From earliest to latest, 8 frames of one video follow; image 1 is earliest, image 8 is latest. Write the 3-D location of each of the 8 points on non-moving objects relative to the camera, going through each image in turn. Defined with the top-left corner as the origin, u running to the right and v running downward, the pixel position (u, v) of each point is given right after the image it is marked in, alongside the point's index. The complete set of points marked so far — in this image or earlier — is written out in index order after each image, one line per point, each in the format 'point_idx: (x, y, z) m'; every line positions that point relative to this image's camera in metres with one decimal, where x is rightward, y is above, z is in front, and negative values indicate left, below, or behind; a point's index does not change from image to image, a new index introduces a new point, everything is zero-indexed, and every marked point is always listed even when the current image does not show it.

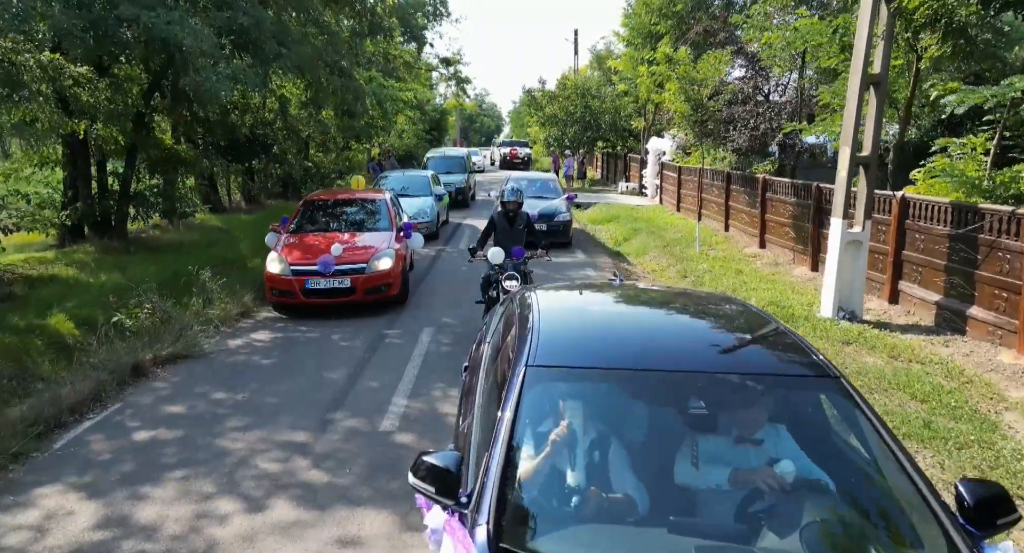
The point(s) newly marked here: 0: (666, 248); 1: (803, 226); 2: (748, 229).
0: (+3.1, +0.6, +16.0) m
1: (+4.7, +0.8, +13.0) m
2: (+4.7, +1.0, +16.0) m
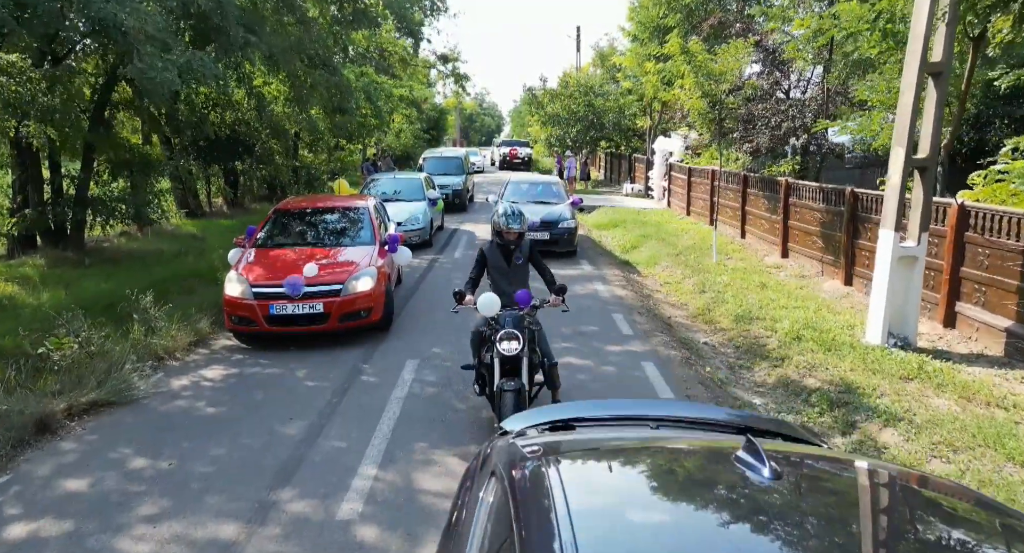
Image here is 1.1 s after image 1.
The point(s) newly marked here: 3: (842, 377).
0: (+3.1, +0.4, +14.8) m
1: (+4.7, +0.6, +11.8) m
2: (+4.7, +0.8, +14.7) m
3: (+3.0, -0.9, +7.2) m
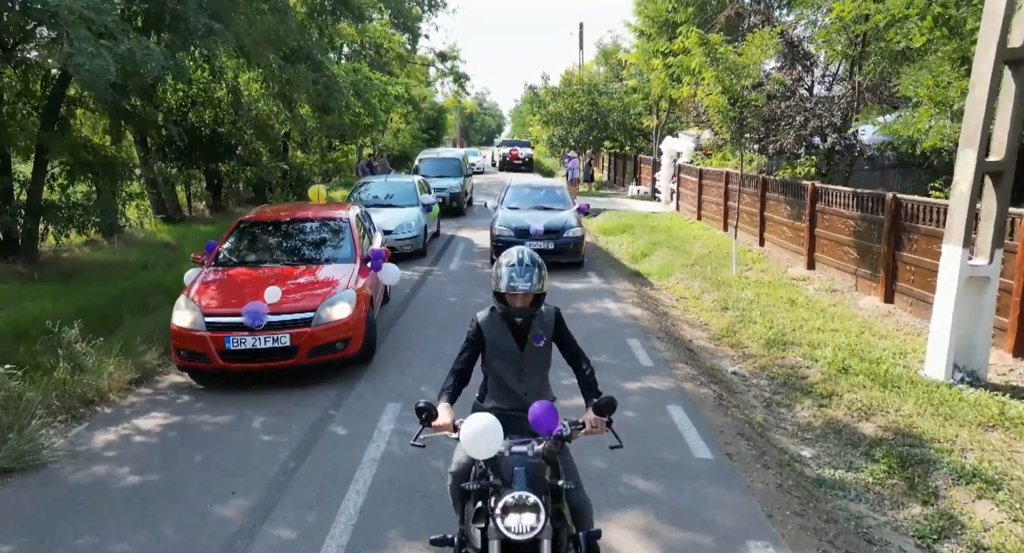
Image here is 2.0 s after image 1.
0: (+3.1, +0.2, +13.6) m
1: (+4.8, +0.4, +10.6) m
2: (+4.7, +0.5, +13.5) m
3: (+3.0, -1.1, +6.0) m
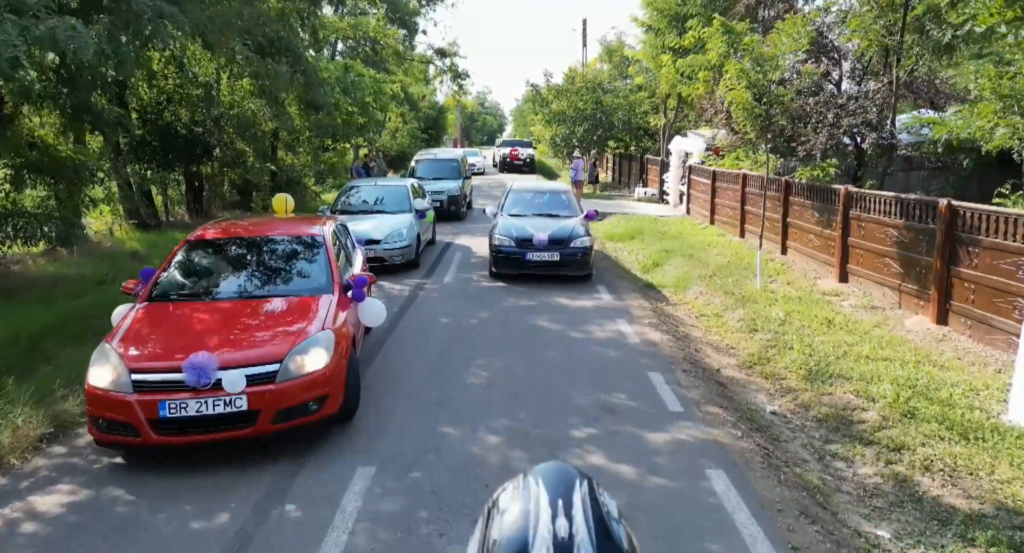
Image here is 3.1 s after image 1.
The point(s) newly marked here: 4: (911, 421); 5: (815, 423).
0: (+3.1, 0.0, +12.4) m
1: (+4.8, +0.2, +9.4) m
2: (+4.8, +0.4, +12.3) m
3: (+3.0, -1.3, +4.8) m
4: (+3.0, -1.1, +6.0) m
5: (+2.5, -1.2, +6.5) m
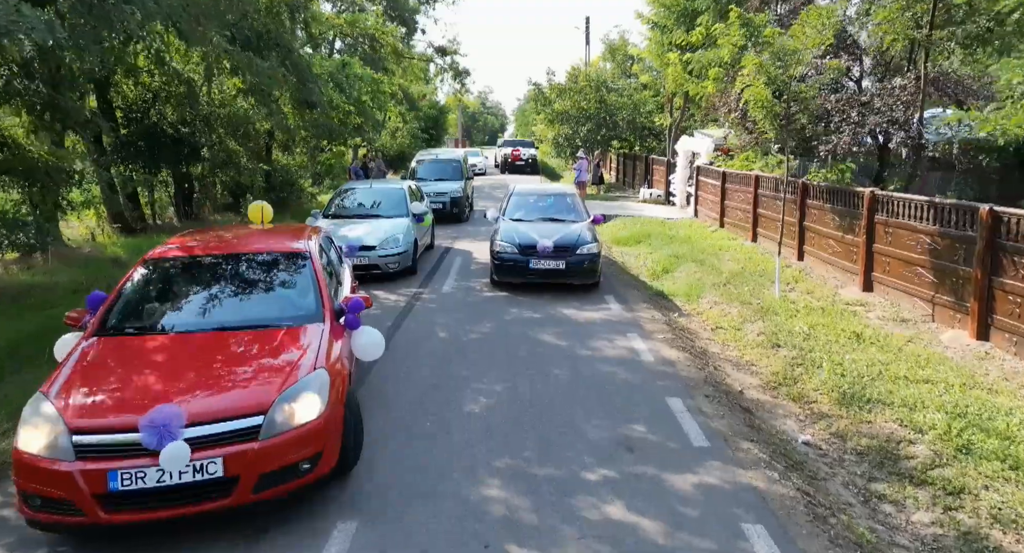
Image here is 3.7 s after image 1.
0: (+3.2, -0.2, +11.7) m
1: (+4.8, +0.1, +8.7) m
2: (+4.8, +0.2, +11.6) m
3: (+3.0, -1.4, +4.1) m
4: (+3.1, -1.2, +5.3) m
5: (+2.5, -1.3, +5.8) m
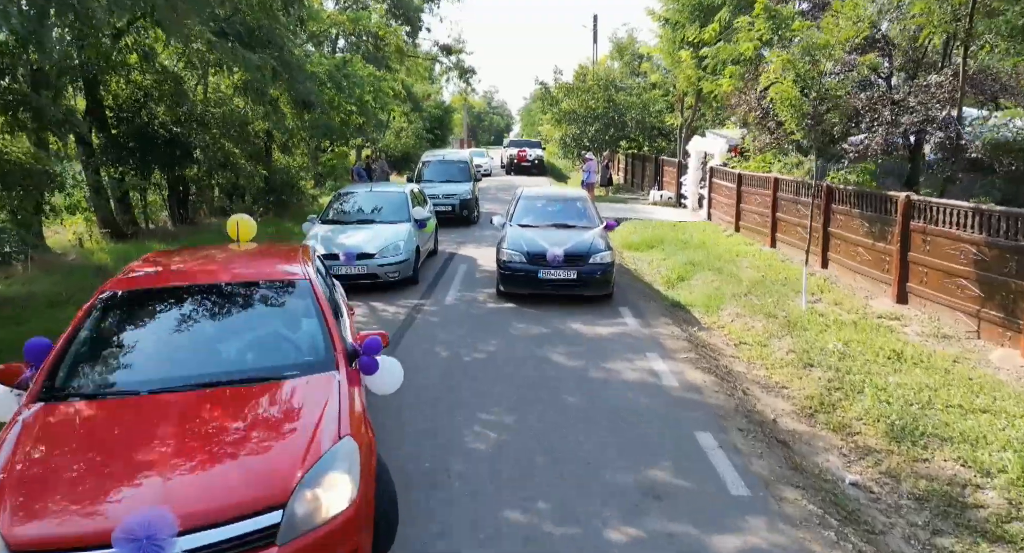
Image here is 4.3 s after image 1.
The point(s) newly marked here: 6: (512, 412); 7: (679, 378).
0: (+3.3, -0.3, +11.0) m
1: (+4.9, 0.0, +8.0) m
2: (+4.9, +0.1, +10.9) m
3: (+3.1, -1.6, +3.4) m
4: (+3.1, -1.4, +4.6) m
5: (+2.6, -1.4, +5.1) m
6: (0.0, -1.0, +6.1) m
7: (+1.5, -0.9, +7.0) m
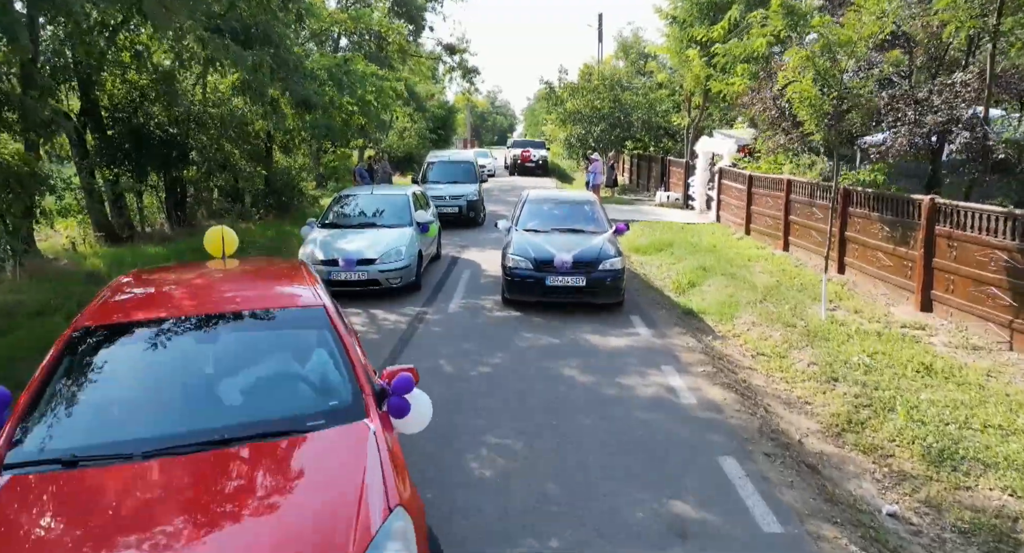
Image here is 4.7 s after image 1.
0: (+3.4, -0.4, +10.6) m
1: (+5.0, -0.1, +7.5) m
2: (+5.0, 0.0, +10.5) m
3: (+3.1, -1.6, +3.0) m
4: (+3.2, -1.4, +4.2) m
5: (+2.6, -1.5, +4.6) m
6: (+0.1, -1.1, +5.7) m
7: (+1.5, -1.0, +6.6) m
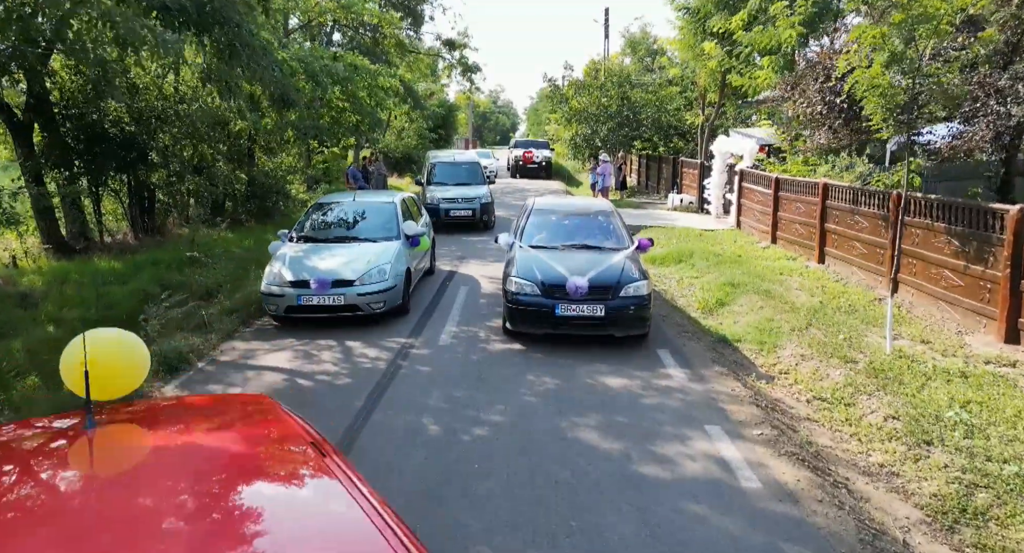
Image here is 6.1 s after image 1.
0: (+3.4, -0.6, +9.0) m
1: (+5.0, -0.4, +5.9) m
2: (+5.0, -0.2, +8.9) m
3: (+3.1, -1.9, +1.4) m
4: (+3.2, -1.7, +2.6) m
5: (+2.6, -1.8, +3.1) m
6: (+0.1, -1.4, +4.1) m
7: (+1.6, -1.2, +5.0) m
